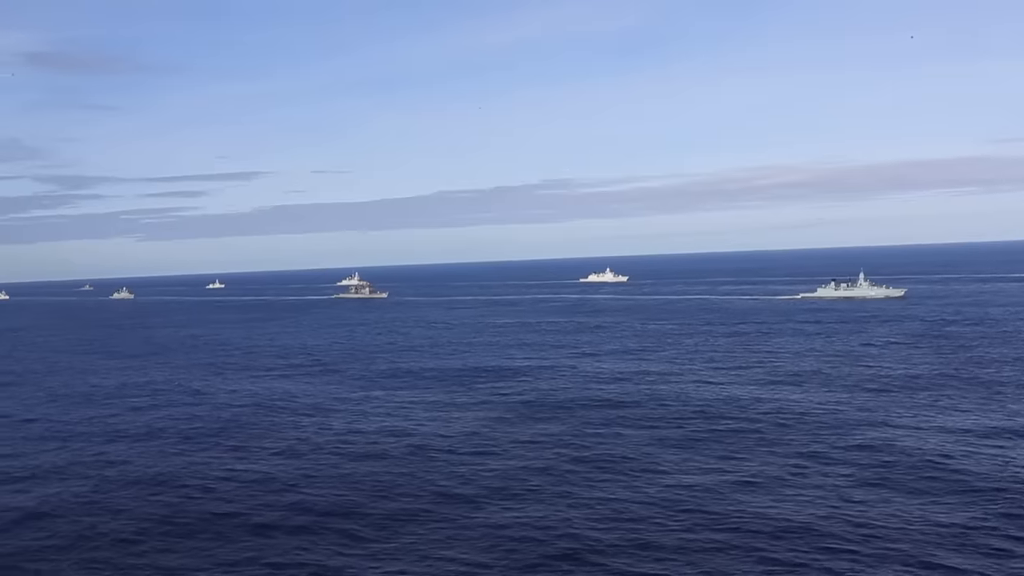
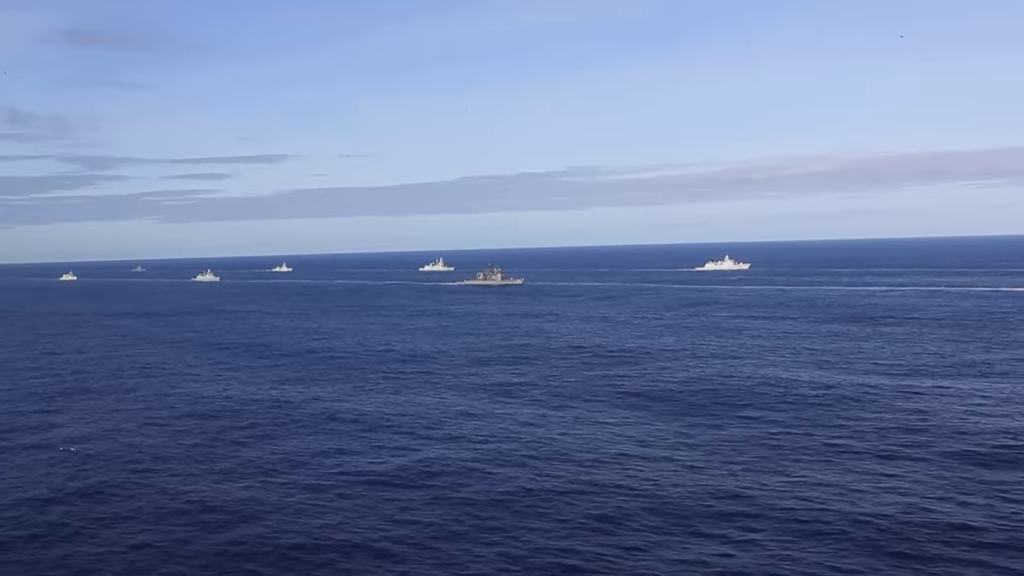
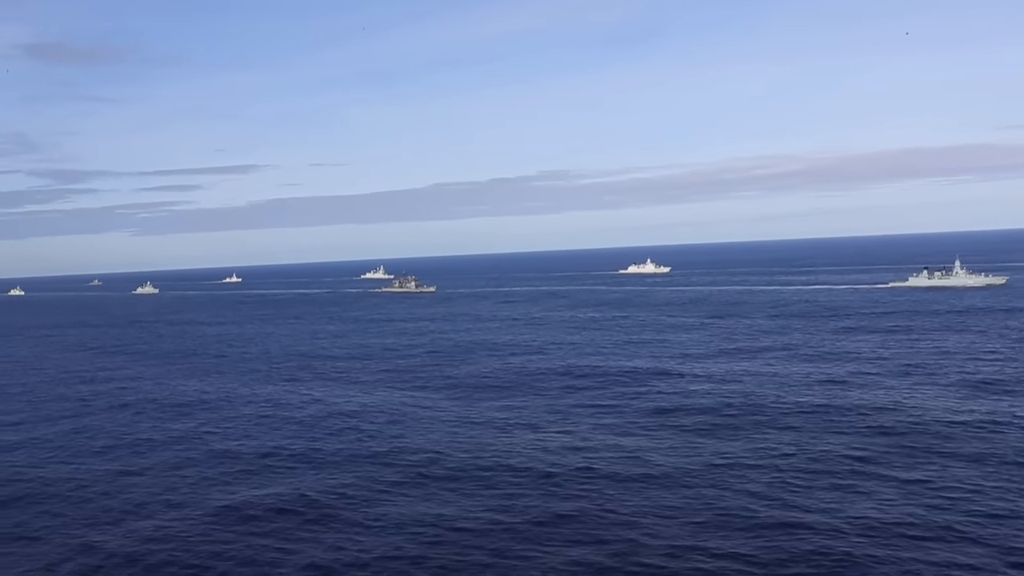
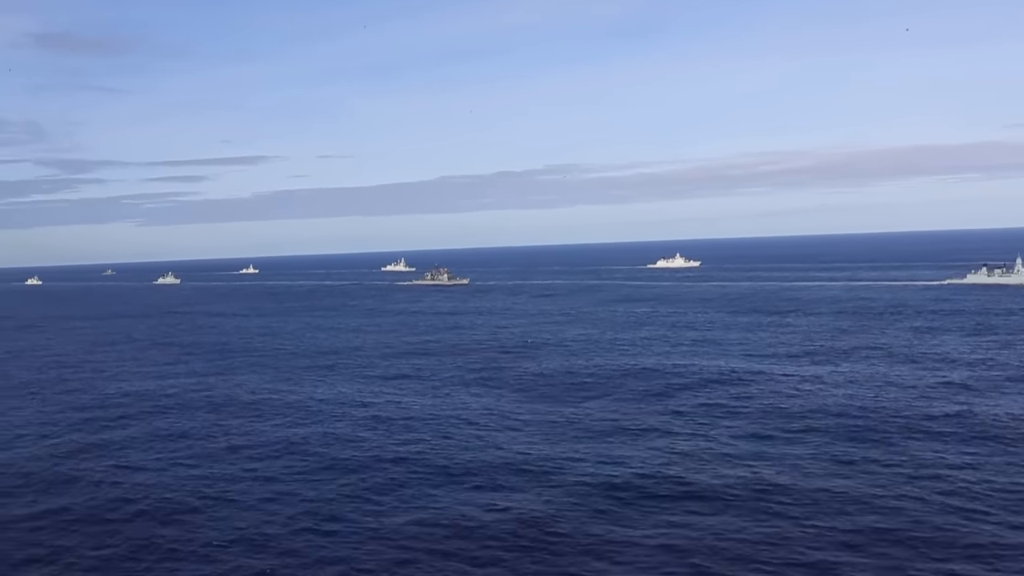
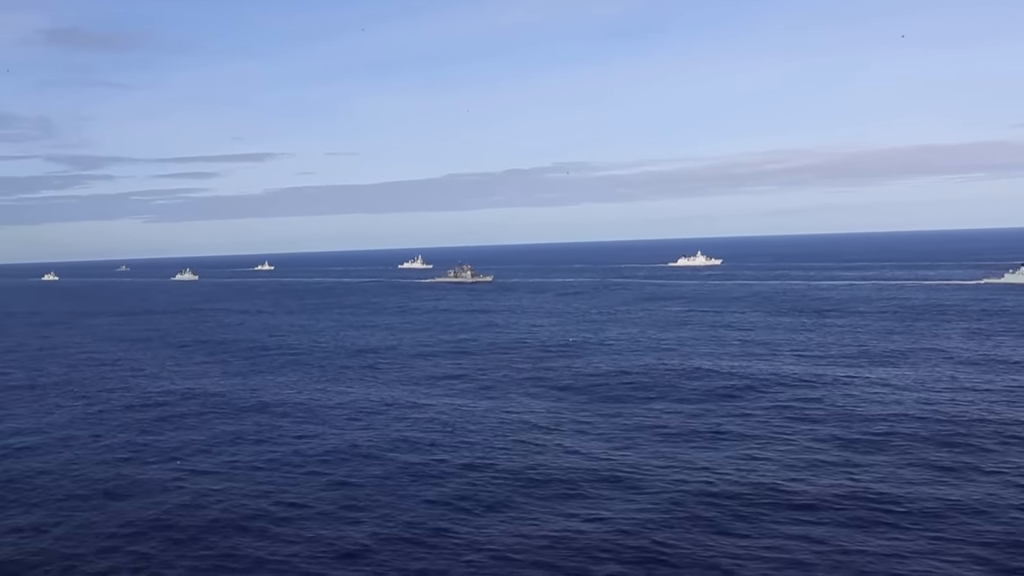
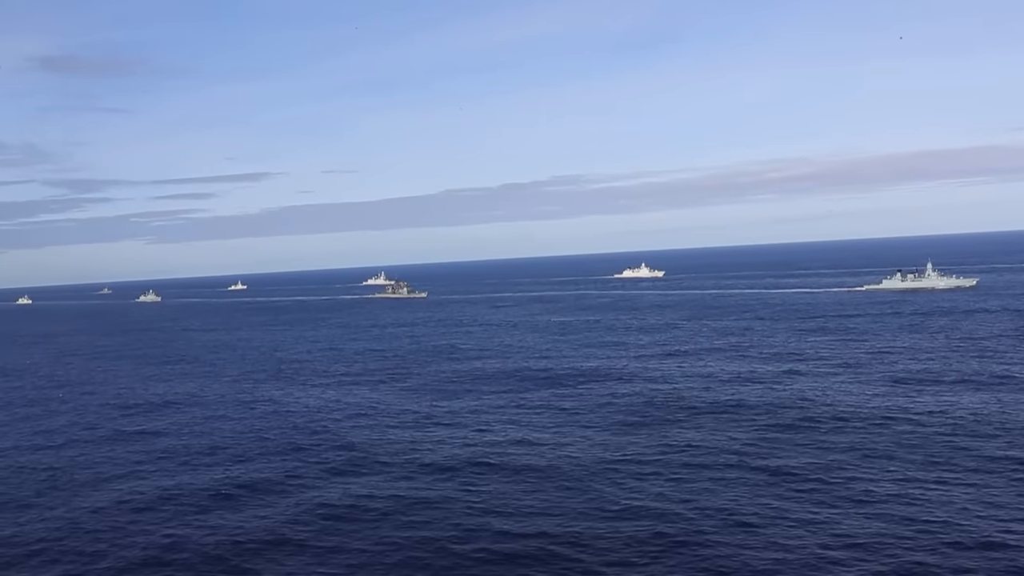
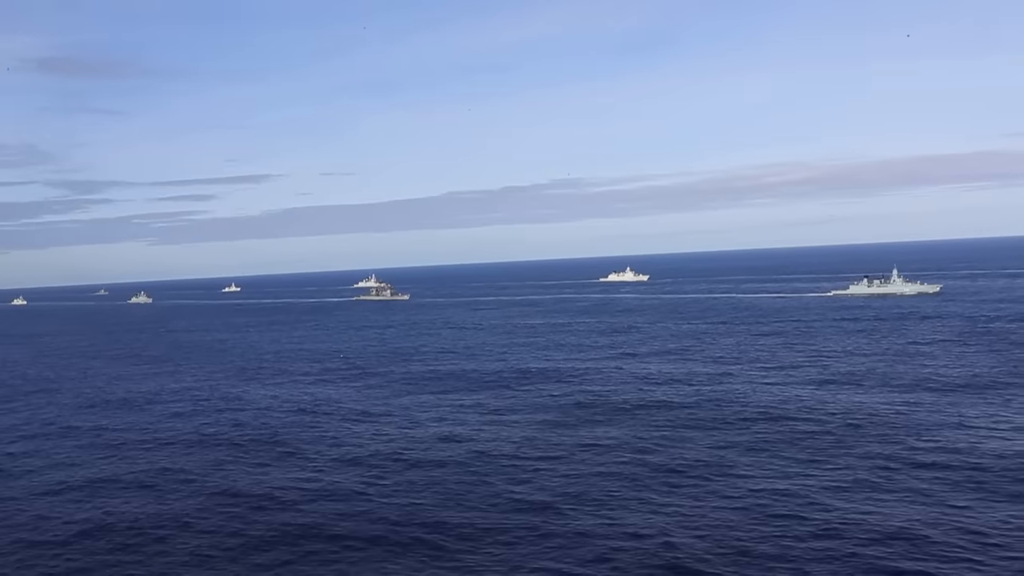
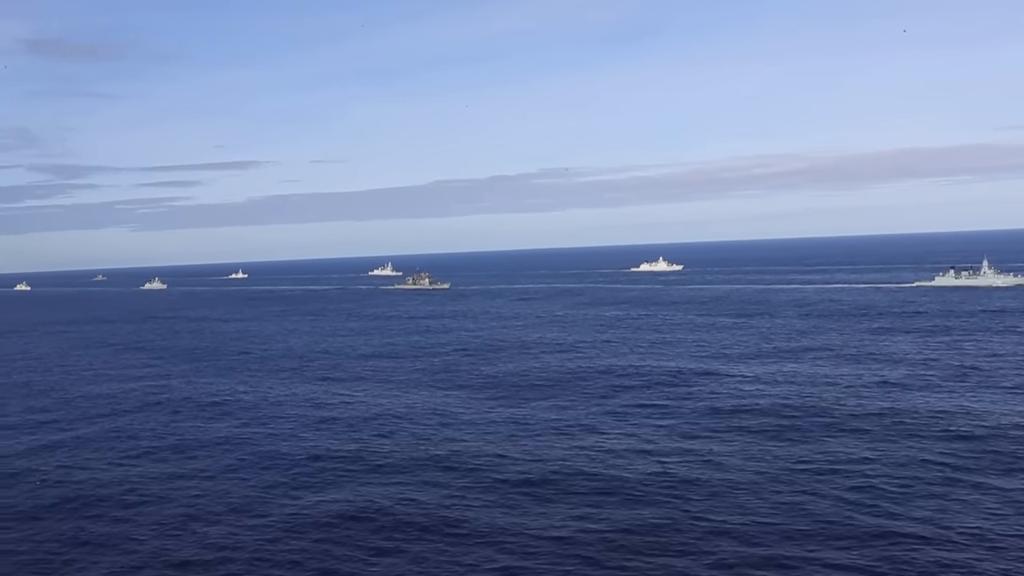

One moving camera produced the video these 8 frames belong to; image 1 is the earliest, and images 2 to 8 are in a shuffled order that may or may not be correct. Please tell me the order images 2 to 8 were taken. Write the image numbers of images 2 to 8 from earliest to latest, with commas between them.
7, 6, 3, 8, 4, 5, 2
